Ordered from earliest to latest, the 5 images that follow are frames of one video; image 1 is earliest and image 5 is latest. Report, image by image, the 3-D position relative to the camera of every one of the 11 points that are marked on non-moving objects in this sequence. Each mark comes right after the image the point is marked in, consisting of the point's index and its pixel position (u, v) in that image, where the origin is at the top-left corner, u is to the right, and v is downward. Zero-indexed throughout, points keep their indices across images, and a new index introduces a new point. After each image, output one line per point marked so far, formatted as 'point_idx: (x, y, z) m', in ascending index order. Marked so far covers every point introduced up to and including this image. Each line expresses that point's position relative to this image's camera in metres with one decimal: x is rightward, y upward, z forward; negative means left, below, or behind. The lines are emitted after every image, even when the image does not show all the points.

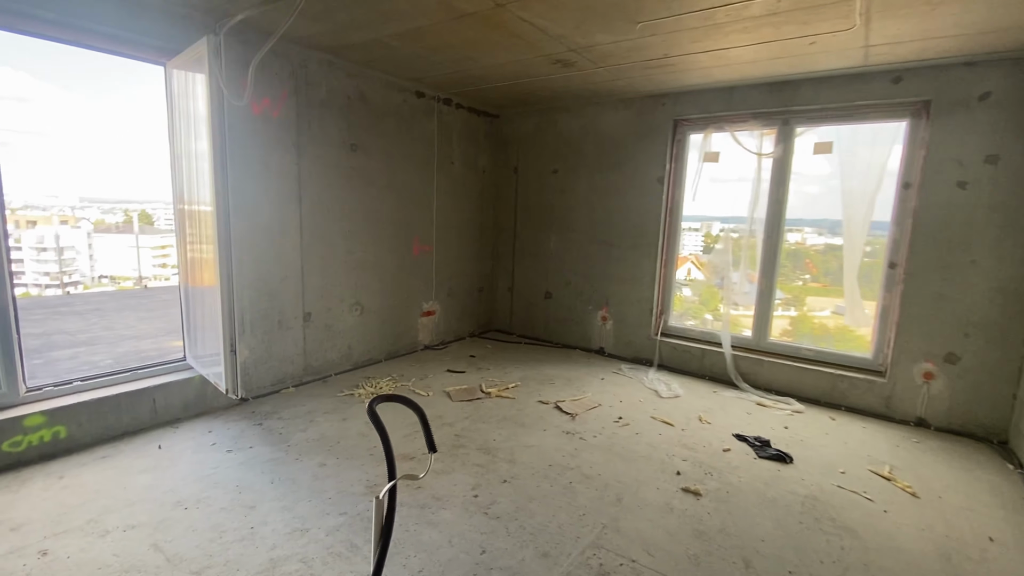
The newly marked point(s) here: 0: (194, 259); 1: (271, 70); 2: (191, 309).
0: (-1.8, +0.2, +2.7) m
1: (-1.5, +1.3, +3.0) m
2: (-1.9, -0.1, +2.8) m
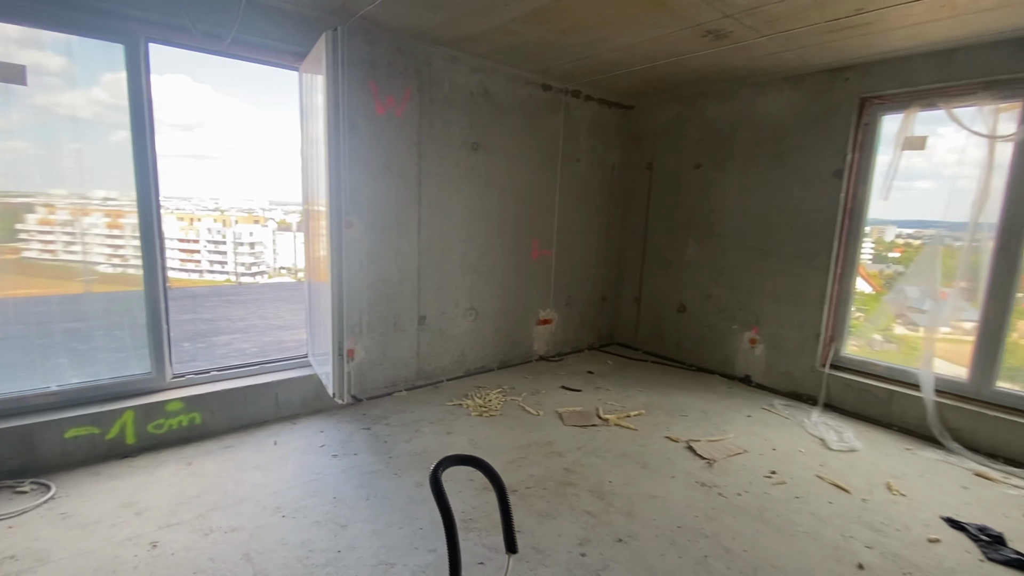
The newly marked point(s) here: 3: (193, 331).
0: (-1.1, +0.2, +2.8) m
1: (-0.7, +1.3, +2.9) m
2: (-1.2, -0.1, +2.9) m
3: (-2.9, -0.4, +4.4) m
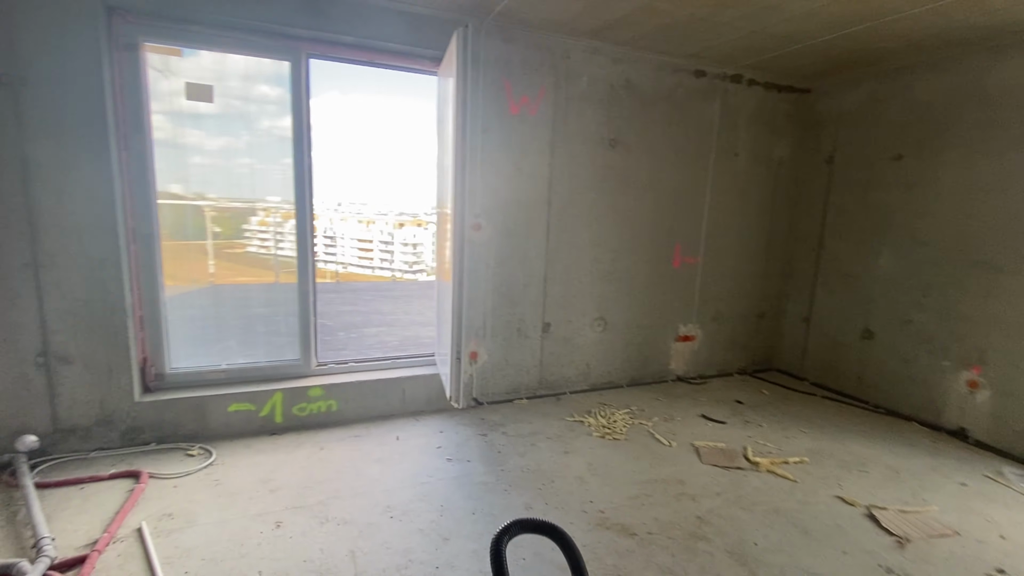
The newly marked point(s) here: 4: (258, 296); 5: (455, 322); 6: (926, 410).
0: (-0.4, +0.2, +2.8) m
1: (+0.1, +1.3, +2.8) m
2: (-0.4, -0.1, +2.9) m
3: (-1.6, -0.3, +4.8) m
4: (-1.4, 0.0, +2.6) m
5: (-0.3, -0.2, +2.4) m
6: (+2.6, -0.7, +3.0) m
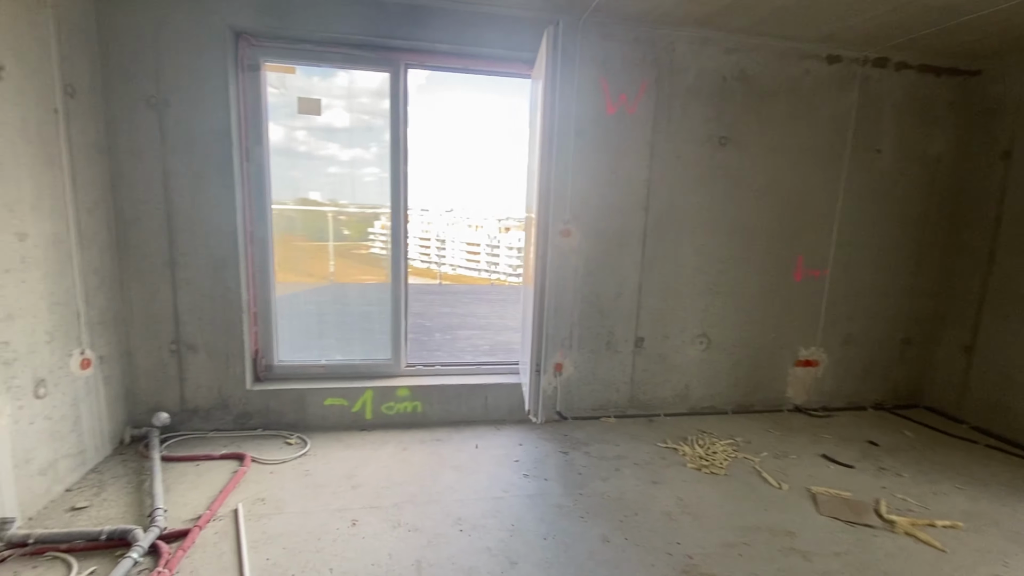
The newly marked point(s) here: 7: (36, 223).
0: (+0.1, +0.1, +2.7) m
1: (+0.6, +1.2, +2.6) m
2: (+0.1, -0.2, +2.8) m
3: (-0.7, -0.4, +5.0) m
4: (-0.9, -0.1, +2.7) m
5: (+0.1, -0.2, +2.3) m
6: (+3.0, -0.9, +2.3) m
7: (-1.8, +0.2, +1.8) m
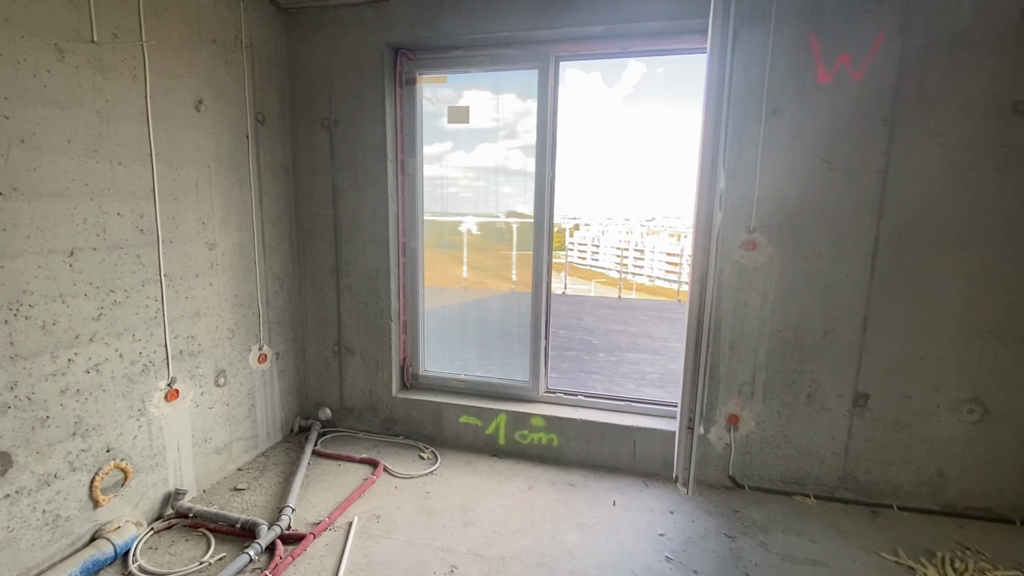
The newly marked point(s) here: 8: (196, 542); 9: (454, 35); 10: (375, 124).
0: (+0.8, 0.0, +2.2) m
1: (+1.3, +1.1, +1.9) m
2: (+0.9, -0.3, +2.3) m
3: (+1.0, -0.5, +4.5) m
4: (-0.1, -0.1, +2.6) m
5: (+0.7, -0.3, +1.8) m
6: (+3.3, -1.1, +0.6) m
7: (-1.3, +0.2, +2.1) m
8: (-1.2, -0.9, +1.8) m
9: (-0.3, +1.2, +2.3) m
10: (-0.7, +0.8, +2.4) m
